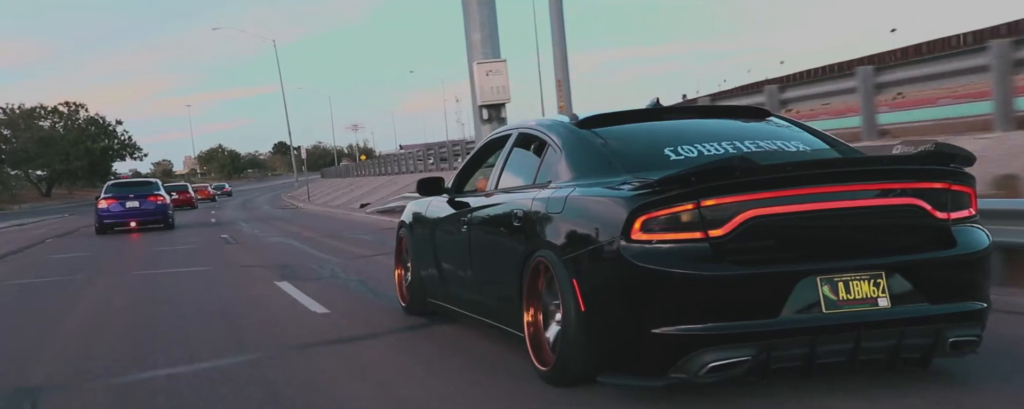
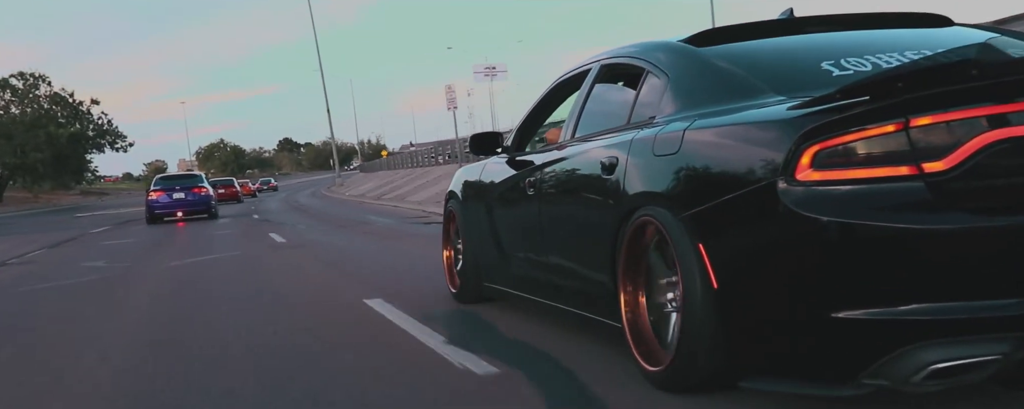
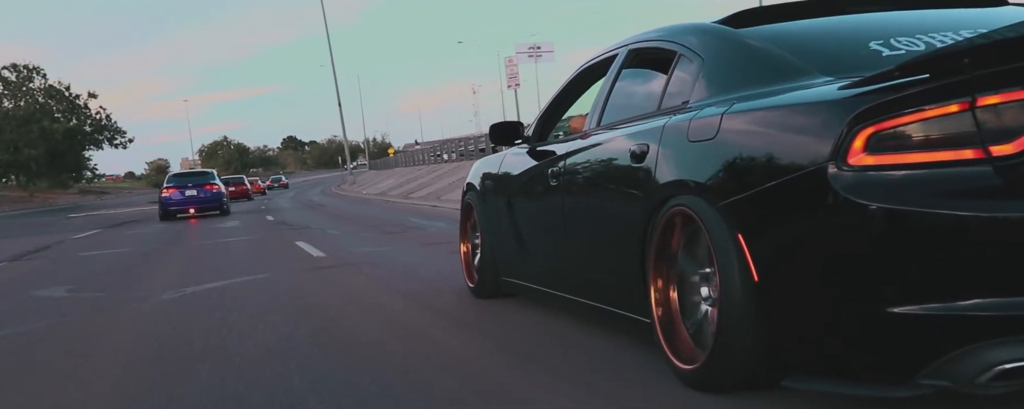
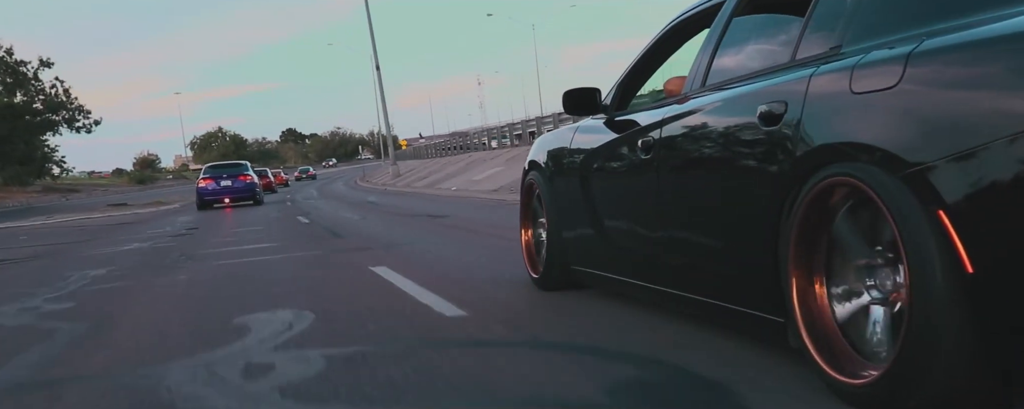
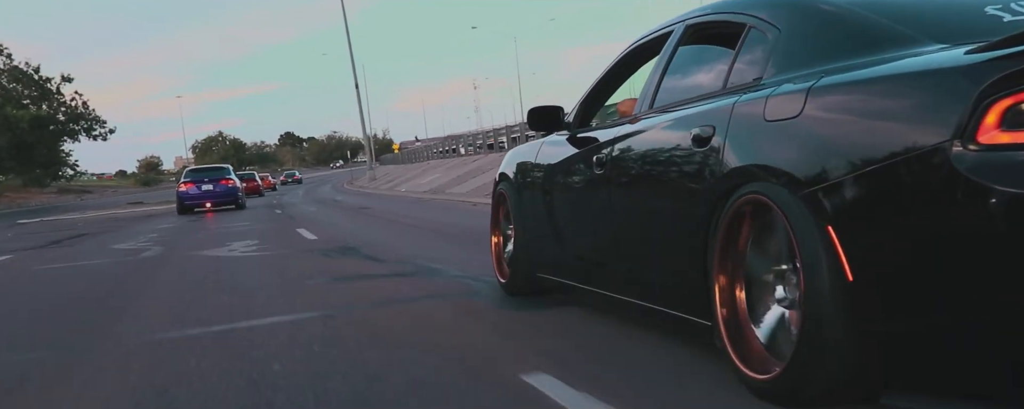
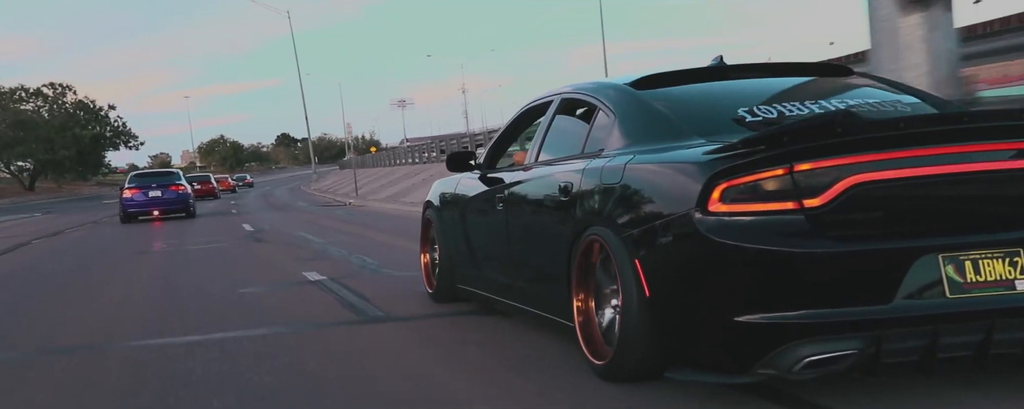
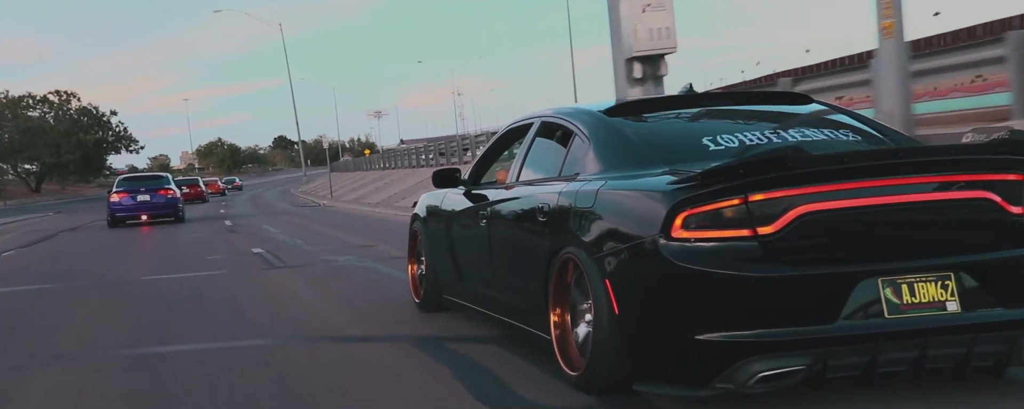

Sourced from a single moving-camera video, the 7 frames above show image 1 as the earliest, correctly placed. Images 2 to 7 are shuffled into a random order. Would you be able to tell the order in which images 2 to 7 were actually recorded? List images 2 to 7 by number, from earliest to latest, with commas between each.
7, 6, 2, 3, 5, 4
